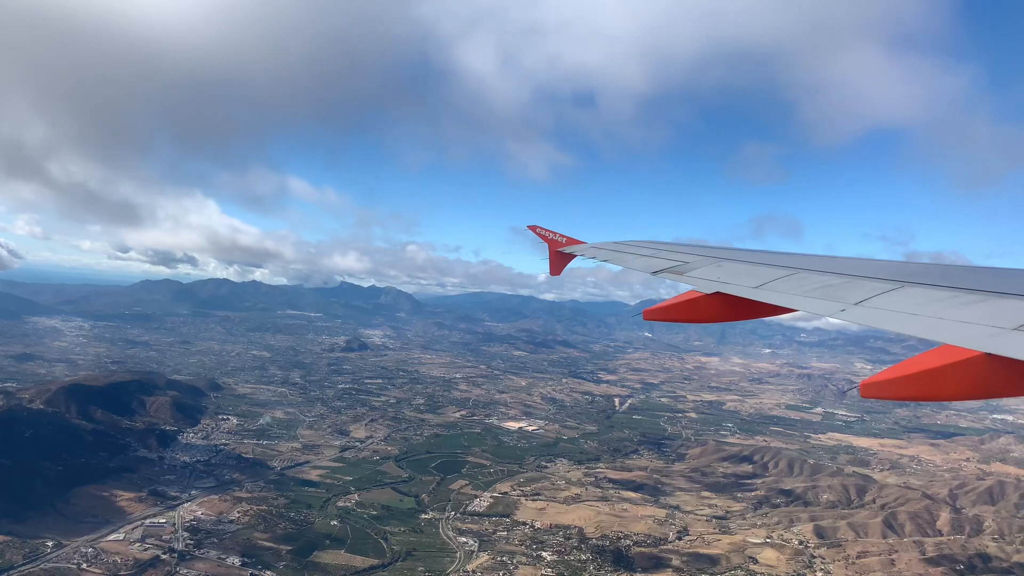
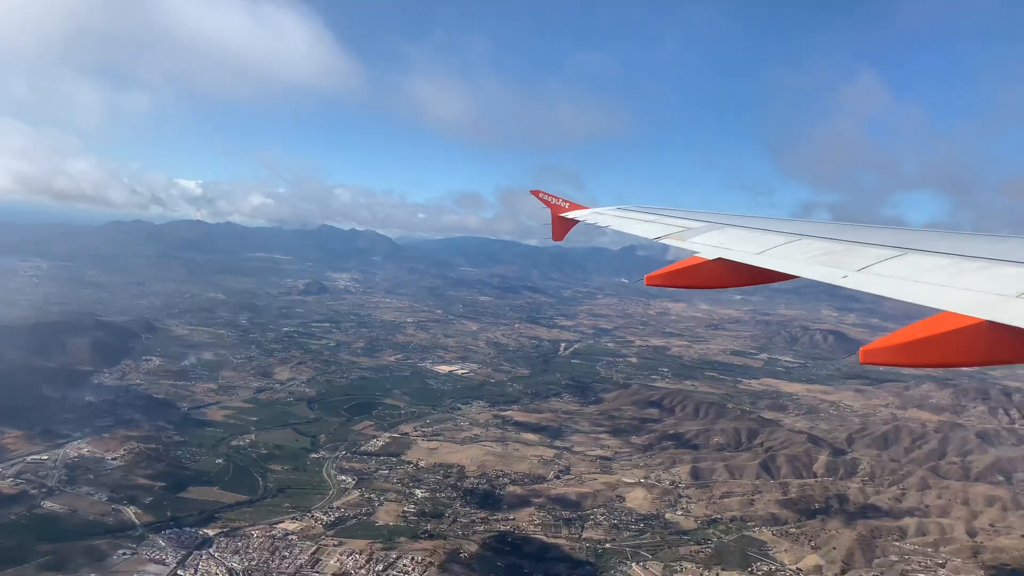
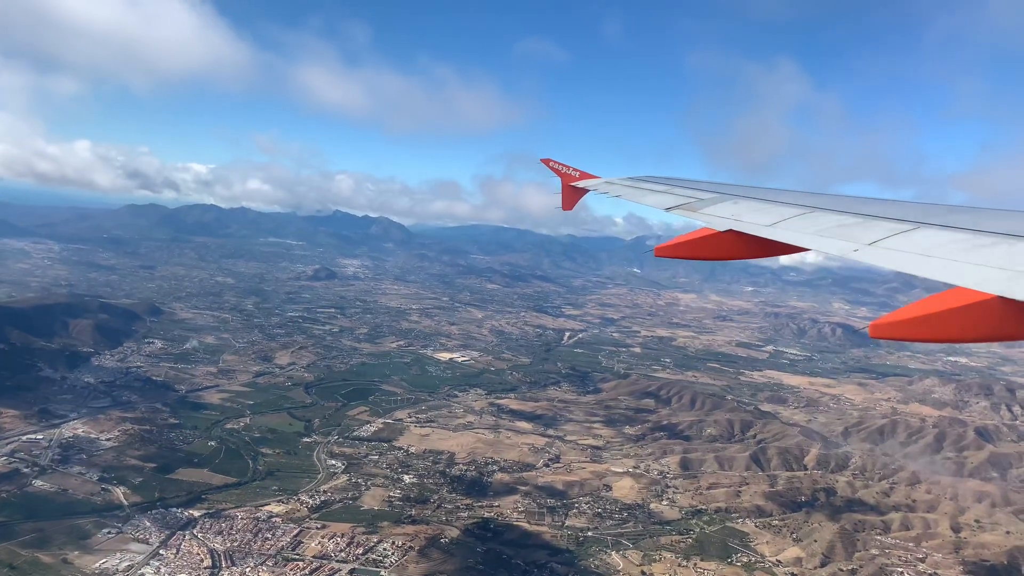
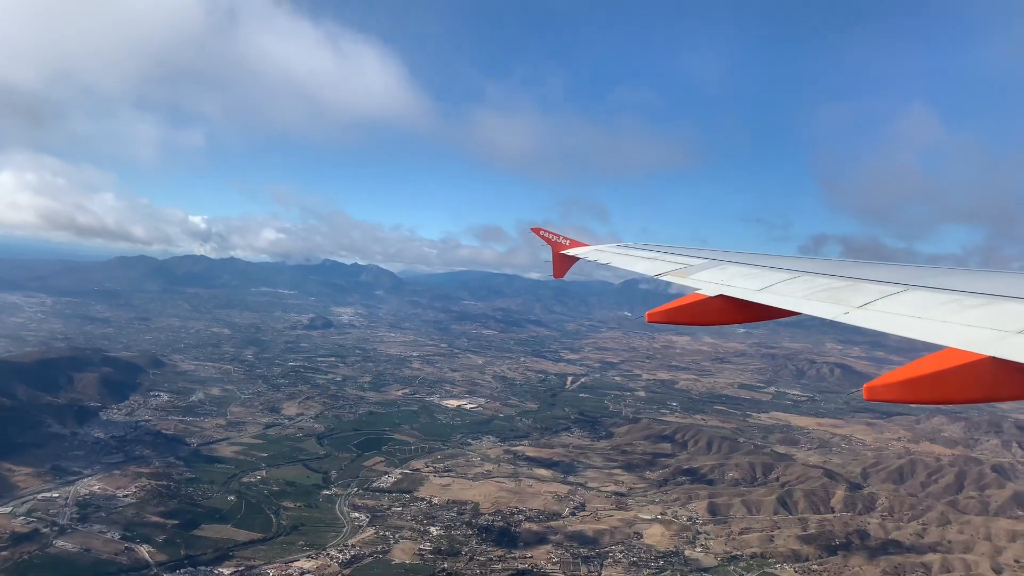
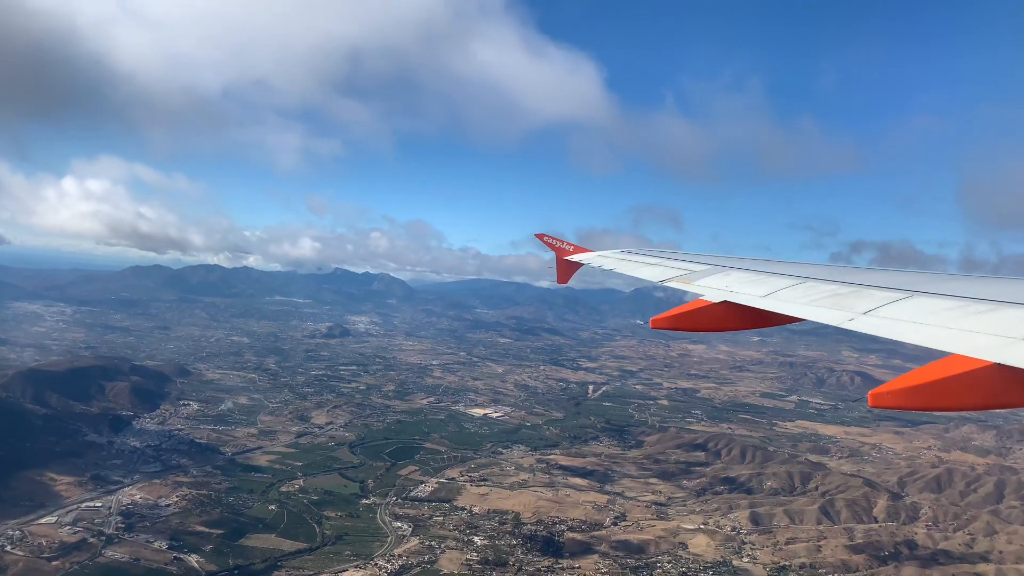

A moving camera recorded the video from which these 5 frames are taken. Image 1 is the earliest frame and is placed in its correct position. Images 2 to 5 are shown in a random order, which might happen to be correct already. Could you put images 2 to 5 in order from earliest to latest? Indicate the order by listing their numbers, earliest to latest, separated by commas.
5, 4, 2, 3
